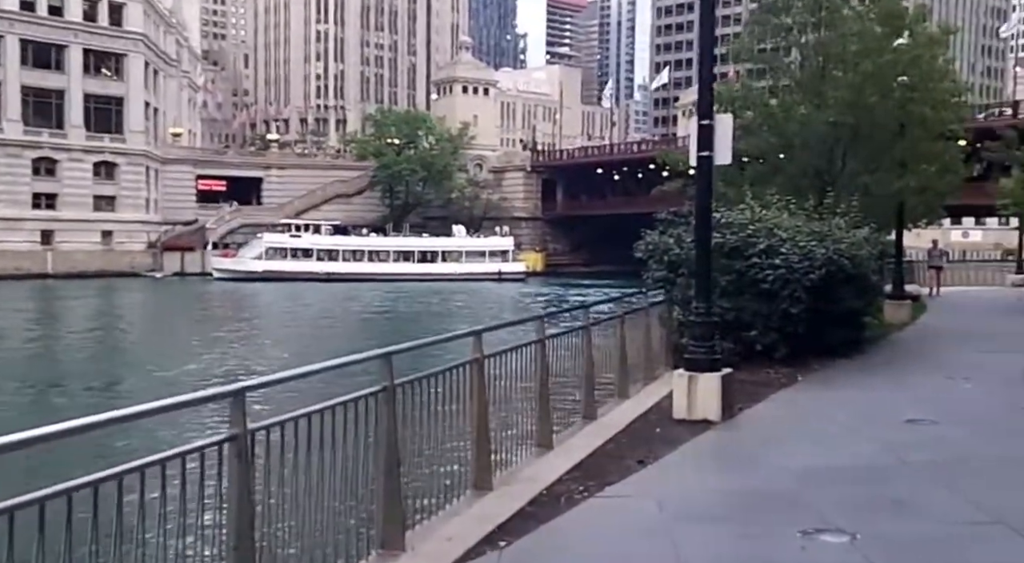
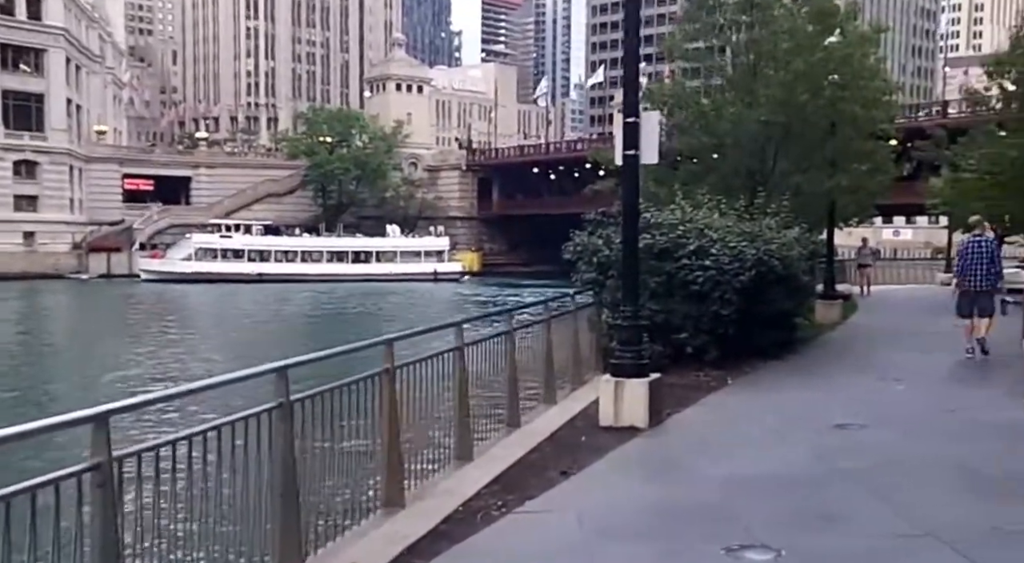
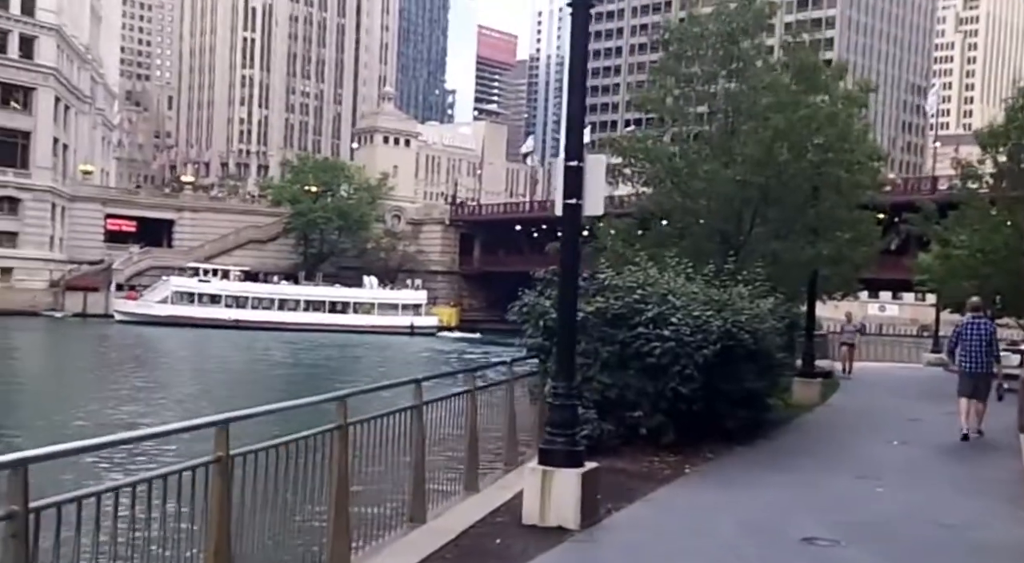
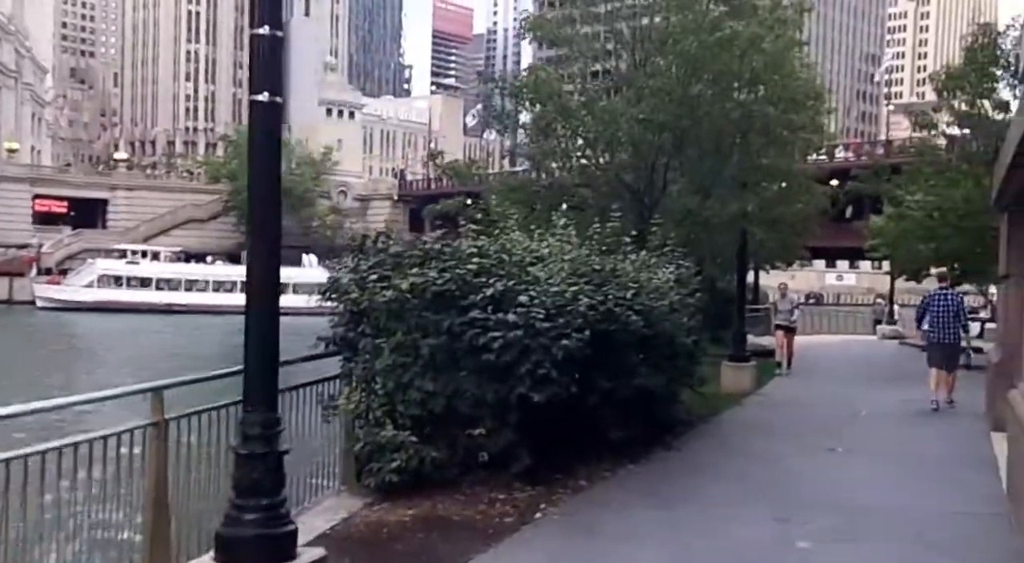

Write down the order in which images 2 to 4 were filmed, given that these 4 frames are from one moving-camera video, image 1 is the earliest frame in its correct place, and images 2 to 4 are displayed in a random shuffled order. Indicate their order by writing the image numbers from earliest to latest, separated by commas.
2, 3, 4
